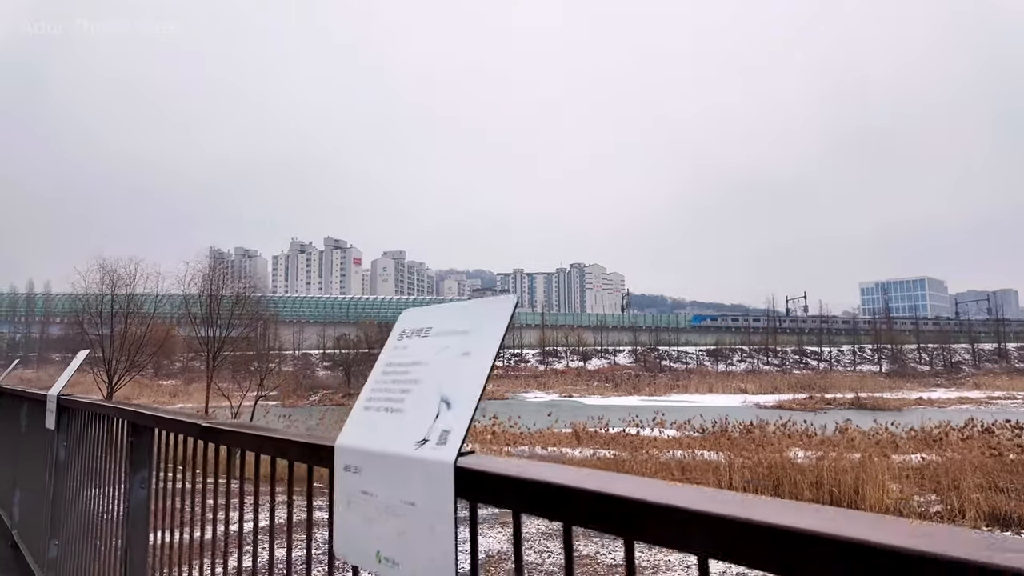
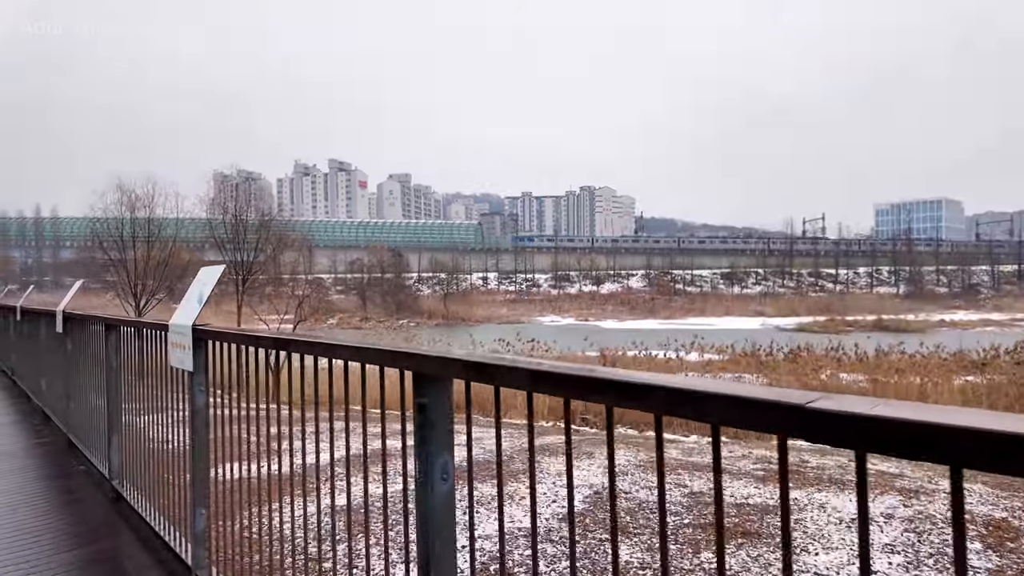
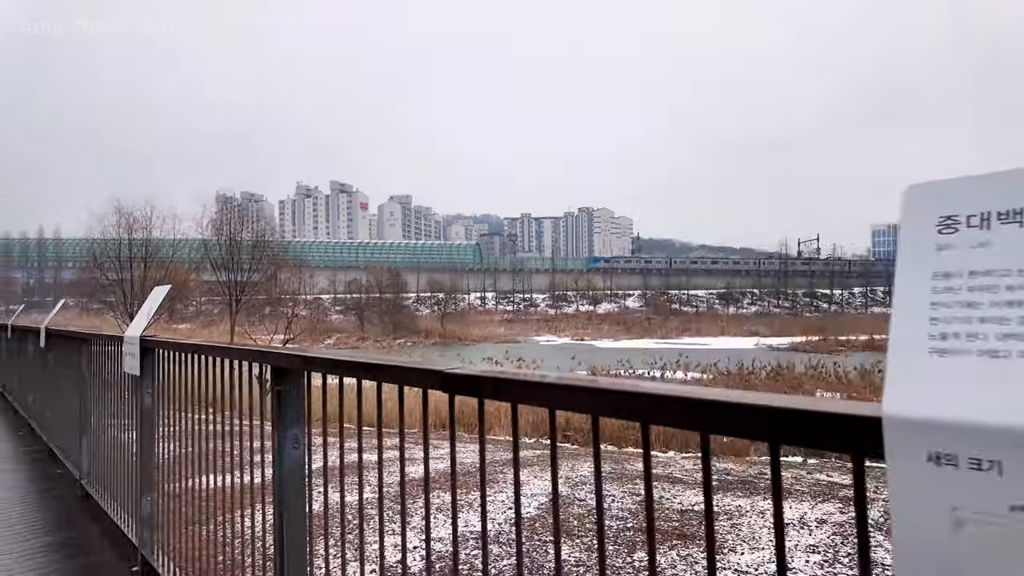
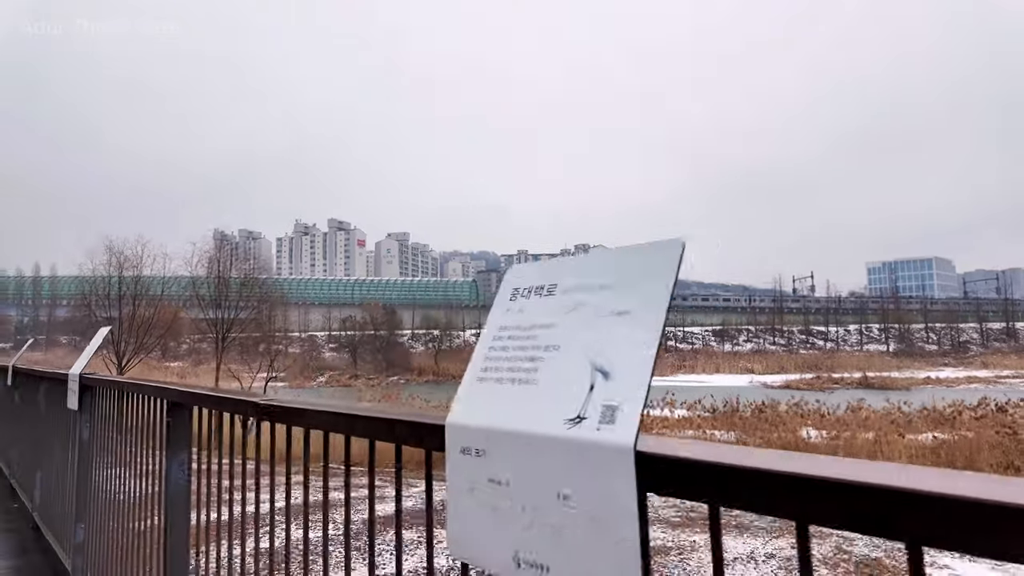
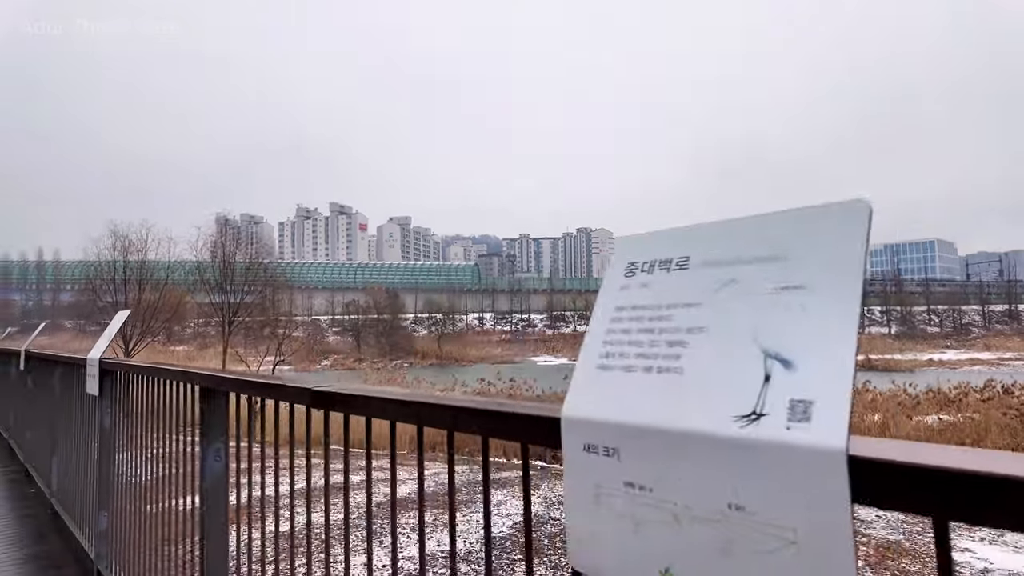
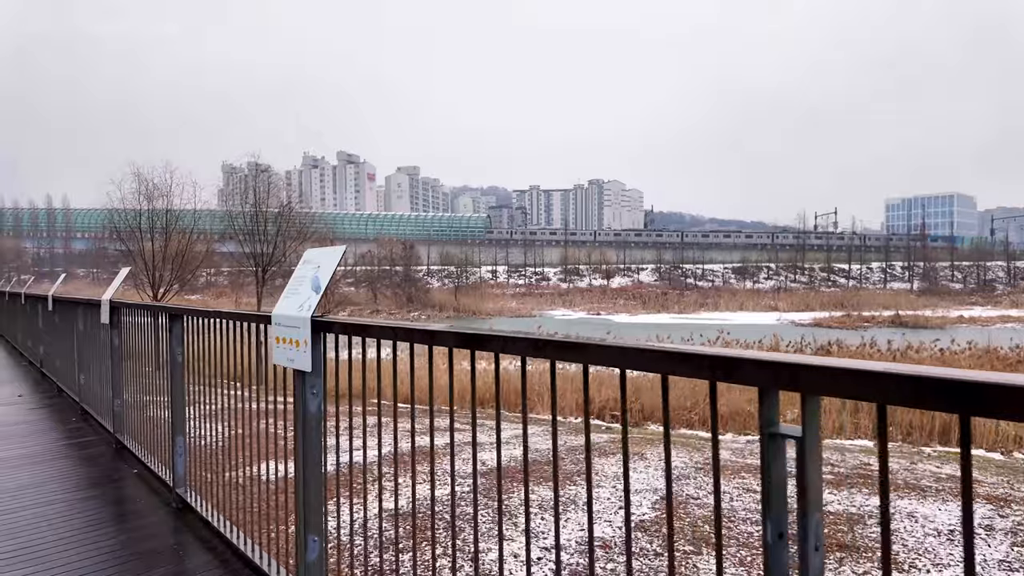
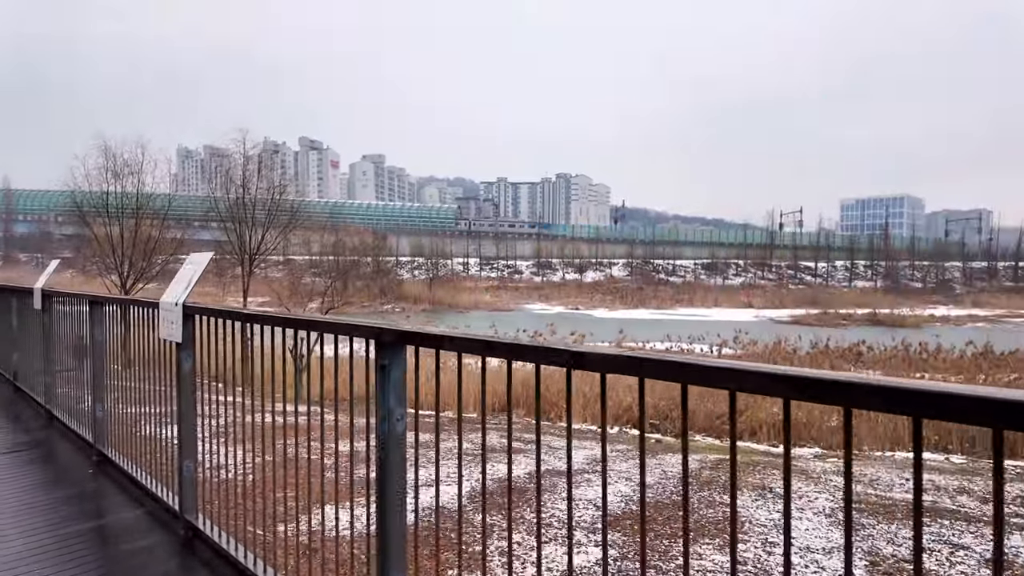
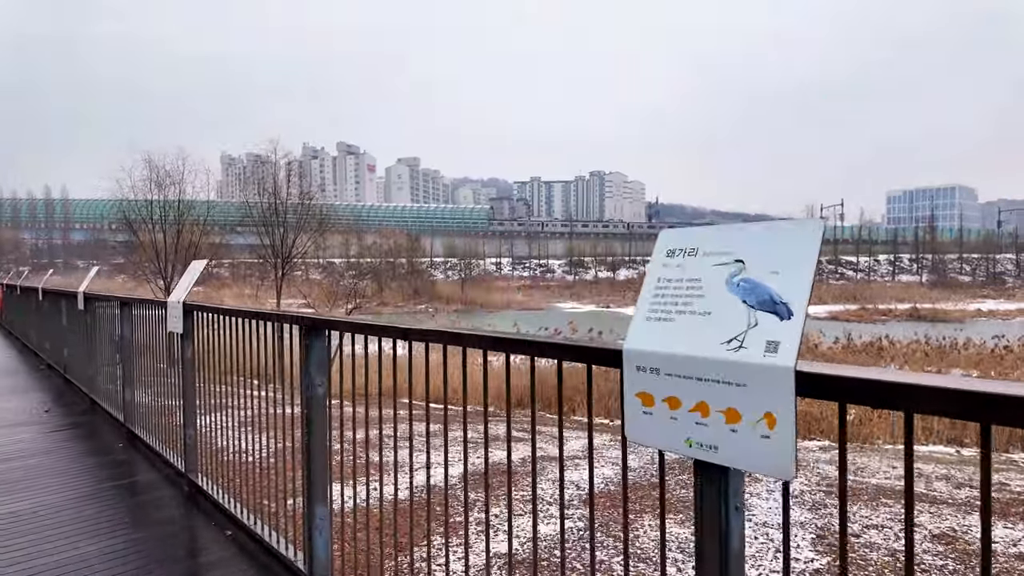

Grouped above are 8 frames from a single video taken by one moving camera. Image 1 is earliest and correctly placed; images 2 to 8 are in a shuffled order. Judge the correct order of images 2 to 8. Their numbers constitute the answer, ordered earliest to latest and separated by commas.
4, 5, 3, 2, 6, 8, 7
